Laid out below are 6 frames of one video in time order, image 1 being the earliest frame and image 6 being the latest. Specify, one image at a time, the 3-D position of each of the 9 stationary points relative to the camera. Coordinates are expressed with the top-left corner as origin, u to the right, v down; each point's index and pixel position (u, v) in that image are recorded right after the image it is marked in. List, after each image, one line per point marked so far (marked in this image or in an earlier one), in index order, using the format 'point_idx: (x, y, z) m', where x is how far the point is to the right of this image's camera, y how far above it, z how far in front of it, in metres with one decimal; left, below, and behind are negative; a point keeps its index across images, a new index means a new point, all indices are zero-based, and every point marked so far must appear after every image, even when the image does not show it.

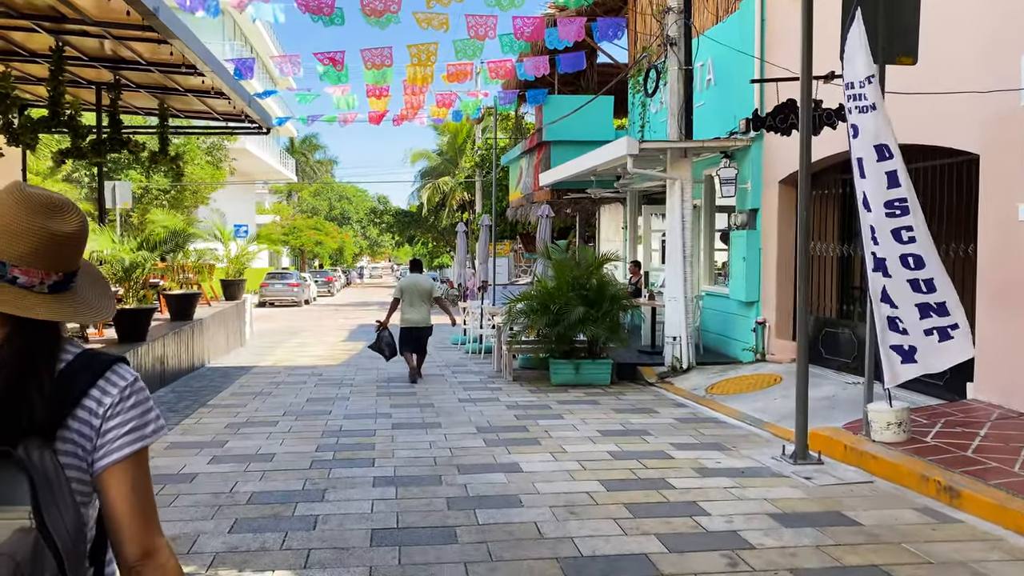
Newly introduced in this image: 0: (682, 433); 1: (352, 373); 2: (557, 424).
0: (+1.4, -1.2, +7.2) m
1: (-2.1, -1.1, +11.4) m
2: (+0.4, -1.2, +7.5) m
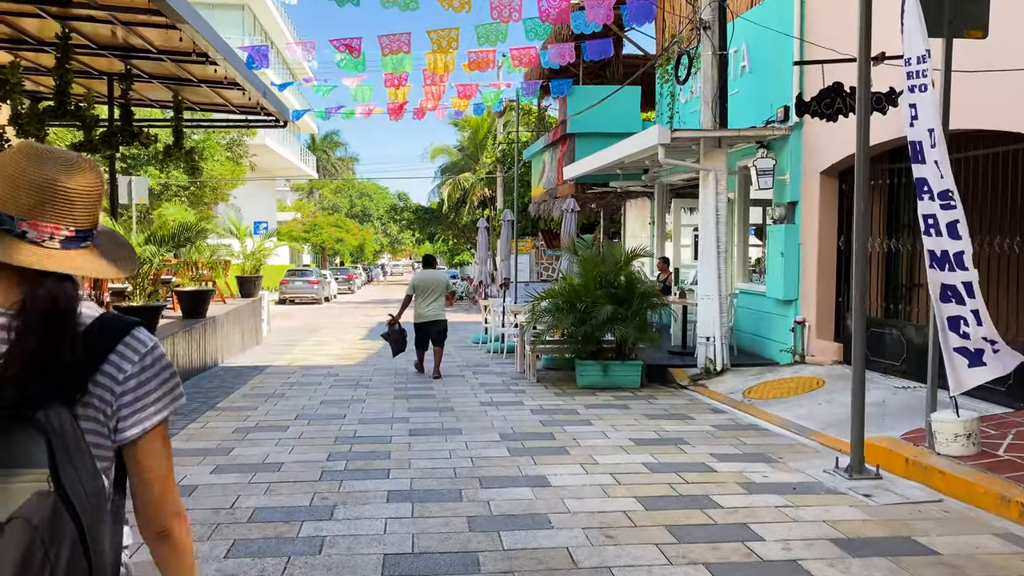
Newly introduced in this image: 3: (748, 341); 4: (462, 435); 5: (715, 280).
0: (+1.6, -1.2, +6.7) m
1: (-1.8, -1.1, +11.0) m
2: (+0.6, -1.2, +7.0) m
3: (+3.1, -0.7, +11.2) m
4: (-0.4, -1.2, +6.9) m
5: (+2.4, +0.1, +10.2) m
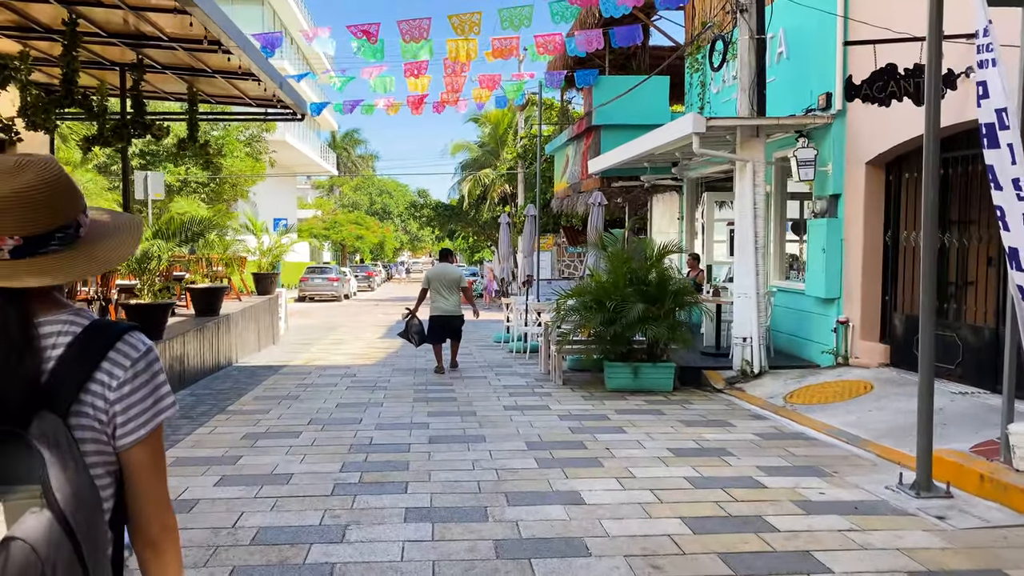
0: (+1.8, -1.2, +6.2) m
1: (-1.5, -1.1, +10.5) m
2: (+0.8, -1.2, +6.5) m
3: (+3.4, -0.7, +10.7) m
4: (-0.2, -1.2, +6.4) m
5: (+2.7, +0.1, +9.7) m
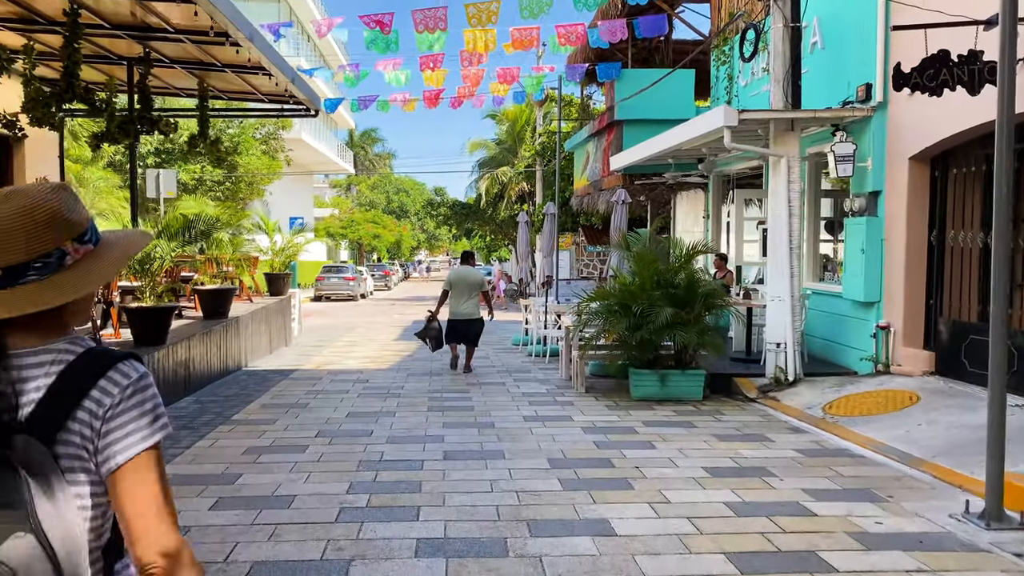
0: (+2.0, -1.2, +5.7) m
1: (-1.3, -1.1, +10.1) m
2: (+1.0, -1.2, +6.0) m
3: (+3.6, -0.7, +10.1) m
4: (0.0, -1.2, +5.9) m
5: (+2.9, +0.1, +9.1) m
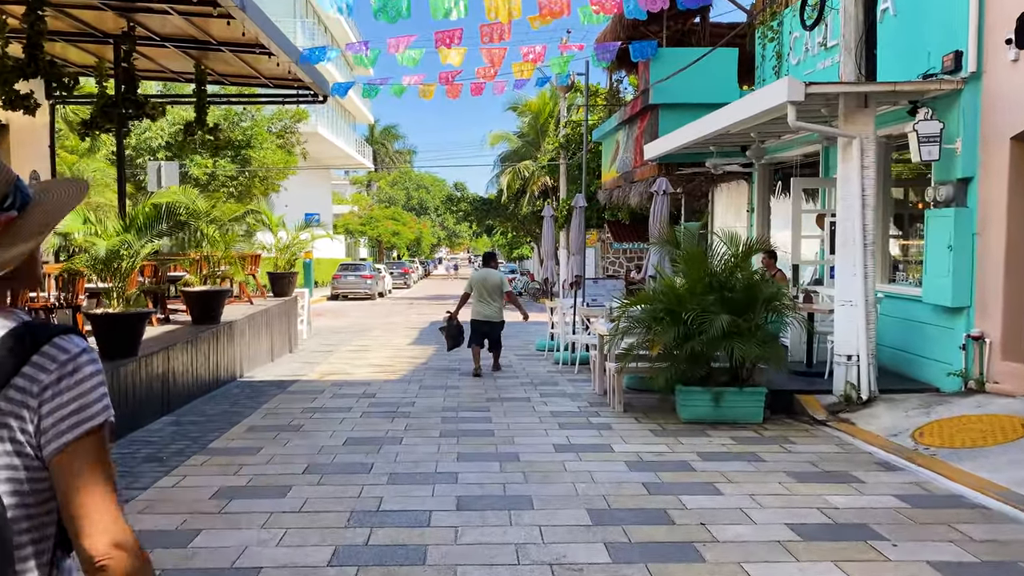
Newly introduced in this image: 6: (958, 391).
0: (+2.1, -1.3, +4.4) m
1: (-1.0, -1.1, +8.9) m
2: (+1.1, -1.2, +4.8) m
3: (+3.9, -0.7, +8.8) m
4: (+0.1, -1.2, +4.7) m
5: (+3.2, +0.1, +7.8) m
6: (+4.0, -0.9, +7.6) m
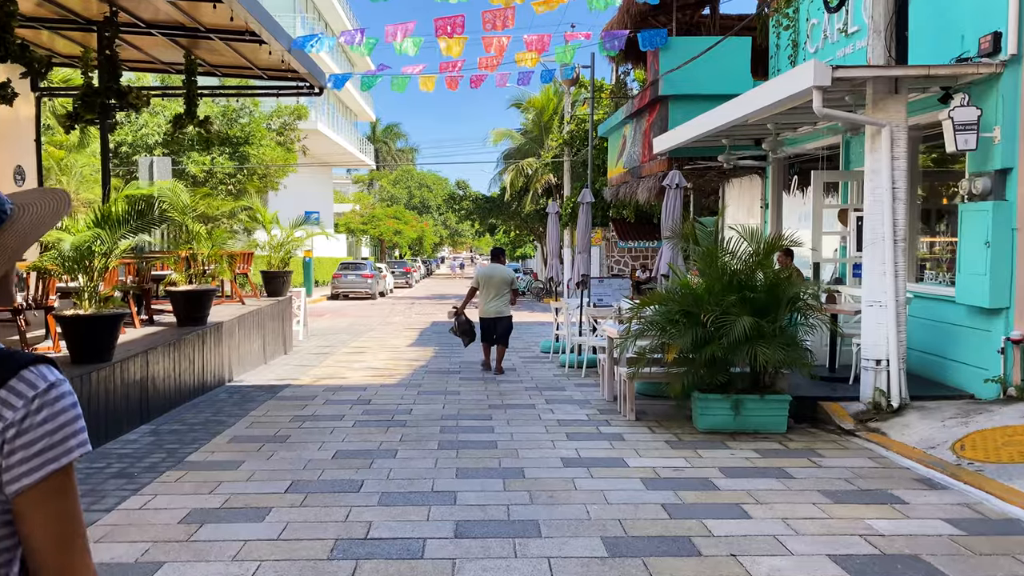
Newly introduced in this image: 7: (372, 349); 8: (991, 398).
0: (+2.2, -1.3, +3.8) m
1: (-1.0, -1.1, +8.3) m
2: (+1.2, -1.2, +4.2) m
3: (+3.9, -0.7, +8.3) m
4: (+0.1, -1.2, +4.2) m
5: (+3.2, +0.1, +7.3) m
6: (+4.0, -0.9, +7.1) m
7: (-2.2, -1.0, +13.3) m
8: (+4.0, -0.9, +7.2) m
